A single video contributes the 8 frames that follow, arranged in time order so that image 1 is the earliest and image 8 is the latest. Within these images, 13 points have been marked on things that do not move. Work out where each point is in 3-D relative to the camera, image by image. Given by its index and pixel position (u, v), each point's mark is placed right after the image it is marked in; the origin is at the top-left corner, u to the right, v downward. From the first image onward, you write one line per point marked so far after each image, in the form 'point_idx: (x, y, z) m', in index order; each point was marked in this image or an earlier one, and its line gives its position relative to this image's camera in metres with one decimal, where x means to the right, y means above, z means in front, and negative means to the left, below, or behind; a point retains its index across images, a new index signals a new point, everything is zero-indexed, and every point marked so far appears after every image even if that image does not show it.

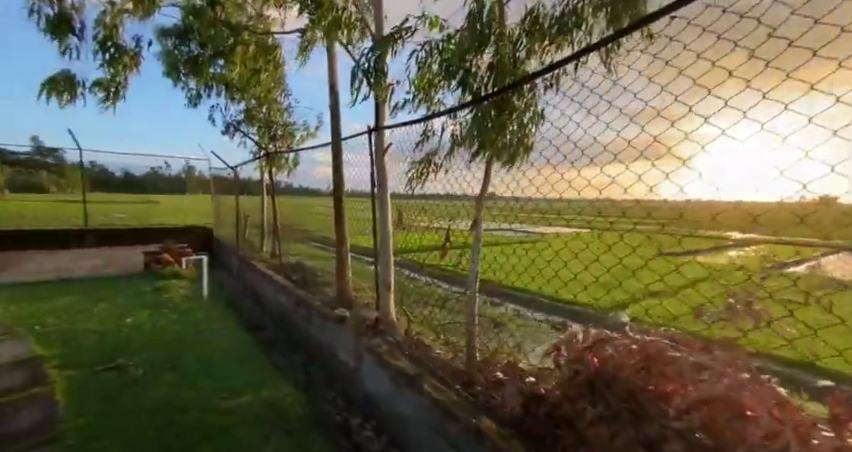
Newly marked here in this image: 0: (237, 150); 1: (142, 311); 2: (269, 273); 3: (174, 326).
0: (-4.2, +1.7, +7.4) m
1: (-3.0, -0.9, +3.5) m
2: (-2.5, -0.7, +5.2) m
3: (-2.5, -1.0, +3.2) m
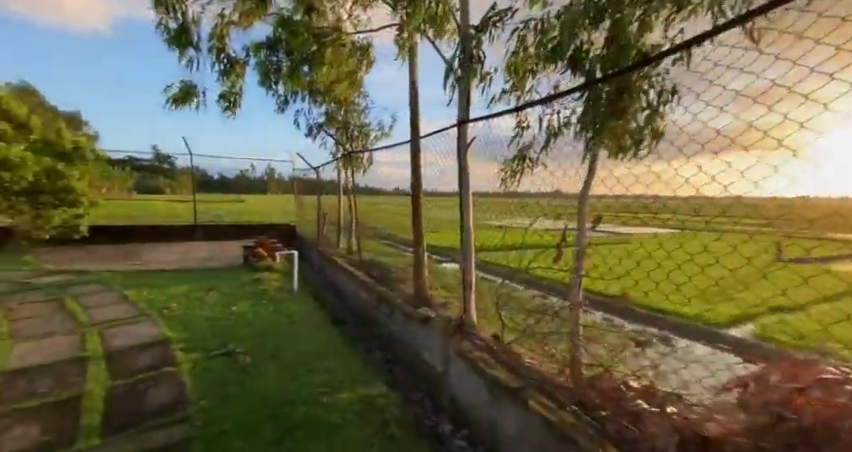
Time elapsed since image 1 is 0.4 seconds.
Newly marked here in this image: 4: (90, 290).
0: (-2.6, +1.8, +7.9) m
1: (-2.1, -0.9, +3.8) m
2: (-1.3, -0.7, +5.4) m
3: (-1.6, -0.9, +3.4) m
4: (-4.2, -0.8, +4.1) m
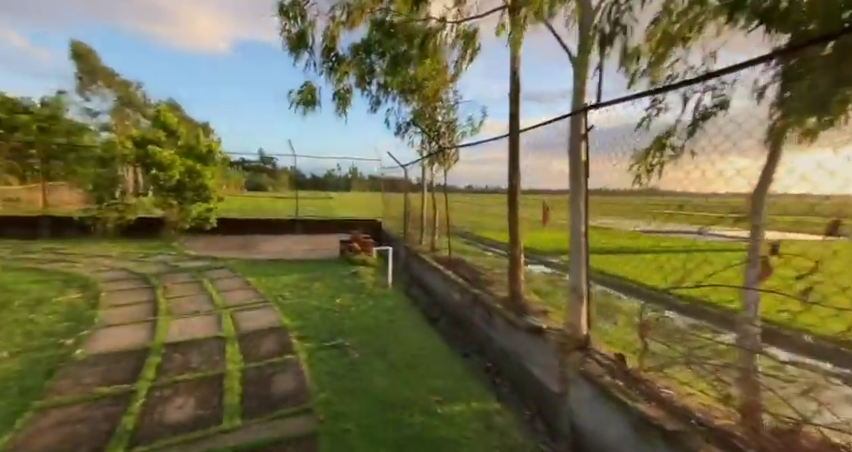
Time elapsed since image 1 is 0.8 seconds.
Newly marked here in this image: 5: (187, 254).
0: (-0.5, +1.8, +8.0) m
1: (-1.0, -0.8, +4.0) m
2: (+0.2, -0.6, +5.4) m
3: (-0.6, -0.9, +3.5) m
4: (-2.9, -0.7, +4.7) m
5: (-4.4, -0.5, +6.0) m
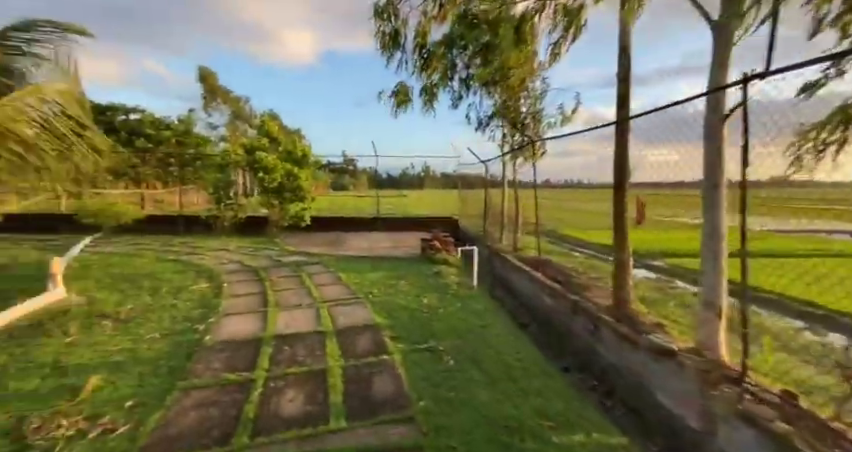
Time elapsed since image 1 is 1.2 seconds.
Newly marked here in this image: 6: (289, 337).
0: (+1.4, +1.9, +7.7) m
1: (+0.1, -0.8, +4.0) m
2: (+1.5, -0.6, +5.0) m
3: (+0.4, -0.9, +3.4) m
4: (-1.7, -0.7, +5.1) m
5: (-2.8, -0.5, +6.6) m
6: (-1.2, -0.9, +2.8) m
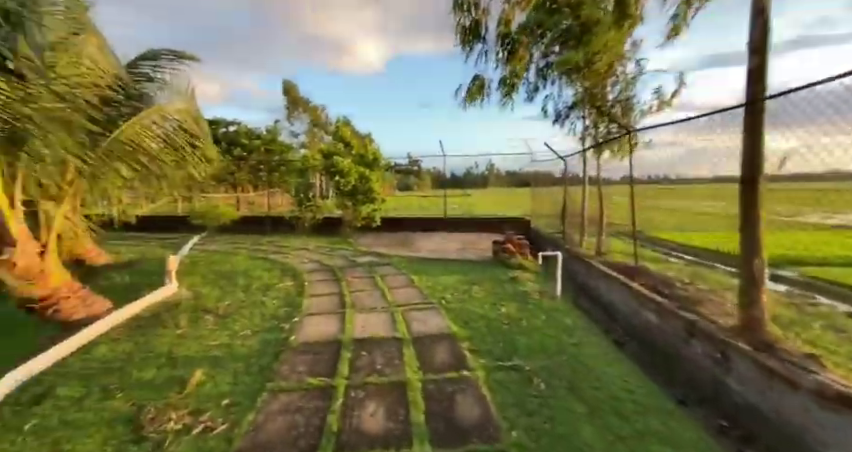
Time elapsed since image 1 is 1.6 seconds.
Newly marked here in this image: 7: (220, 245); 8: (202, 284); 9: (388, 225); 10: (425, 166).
0: (+3.0, +1.9, +7.1) m
1: (+0.9, -0.8, +3.7) m
2: (+2.5, -0.7, +4.4) m
3: (+1.1, -0.9, +3.0) m
4: (-0.6, -0.7, +5.1) m
5: (-1.4, -0.5, +6.8) m
6: (-0.5, -1.0, +2.8) m
7: (-4.7, -0.4, +7.5) m
8: (-3.0, -0.8, +4.4) m
9: (-1.2, 0.0, +10.4) m
10: (-0.3, +2.1, +11.2) m
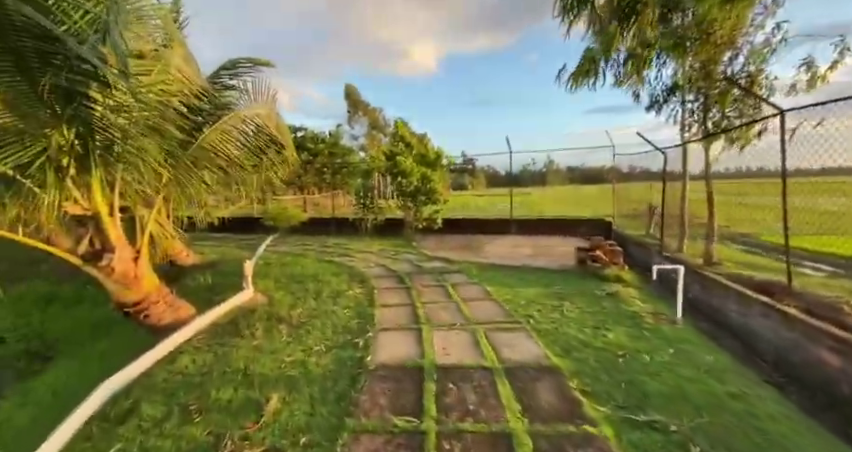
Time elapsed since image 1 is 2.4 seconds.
0: (+4.3, +1.8, +6.1) m
1: (+1.7, -0.9, +3.0) m
2: (+3.5, -0.7, +3.5) m
3: (+1.8, -1.0, +2.4) m
4: (+0.5, -0.8, +4.7) m
5: (0.0, -0.5, +6.5) m
6: (+0.2, -1.0, +2.4) m
7: (-3.2, -0.5, +7.7) m
8: (-2.0, -0.8, +4.4) m
9: (+0.7, 0.0, +10.1) m
10: (+1.7, +2.0, +10.7) m
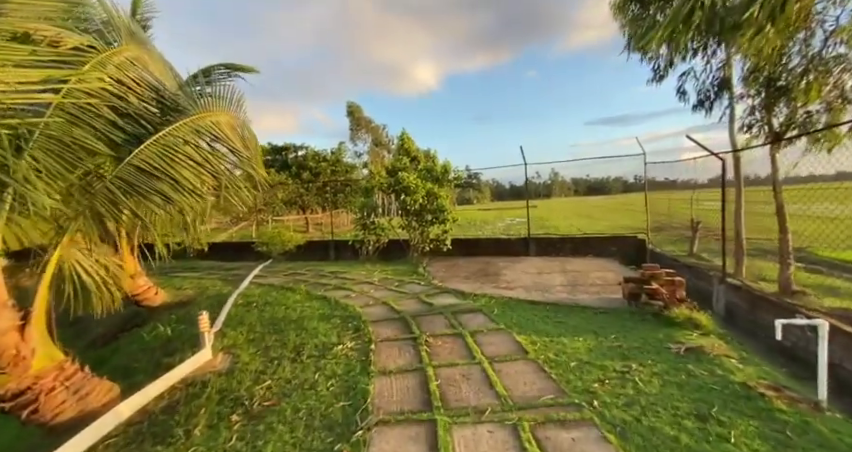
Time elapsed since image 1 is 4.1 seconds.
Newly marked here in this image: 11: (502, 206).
0: (+4.4, +1.5, +5.1) m
1: (+1.8, -1.1, +2.0) m
2: (+3.6, -0.9, +2.5) m
3: (+1.9, -1.2, +1.4) m
4: (+0.6, -1.1, +3.7) m
5: (+0.2, -1.0, +5.6) m
6: (+0.3, -1.3, +1.4) m
7: (-3.0, -1.0, +6.8) m
8: (-1.9, -1.2, +3.5) m
9: (+0.9, -0.6, +9.1) m
10: (+1.9, +1.4, +9.8) m
11: (+2.4, +0.7, +10.5) m
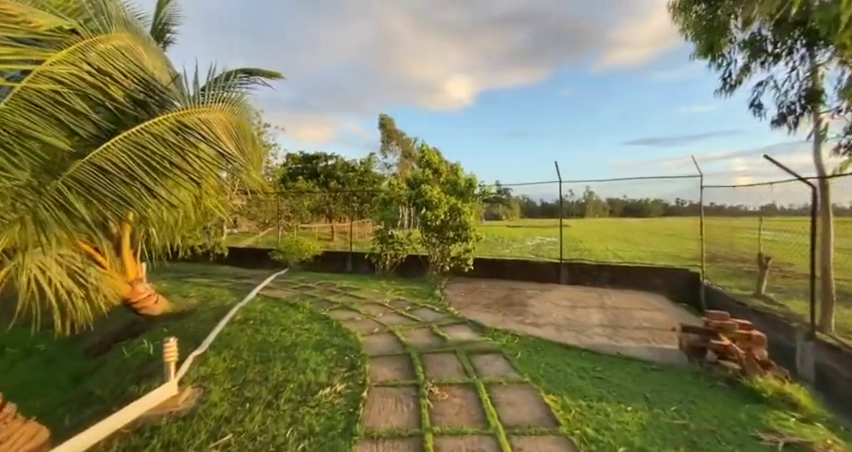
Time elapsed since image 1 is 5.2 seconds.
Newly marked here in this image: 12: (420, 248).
0: (+4.7, +1.0, +4.3) m
1: (+1.8, -1.4, +1.3) m
2: (+3.5, -1.3, +1.6) m
3: (+1.8, -1.4, +0.6) m
4: (+0.7, -1.4, +3.0) m
5: (+0.4, -1.3, +4.9) m
6: (+0.2, -1.4, +0.8) m
7: (-2.7, -1.2, +6.4) m
8: (-1.9, -1.3, +3.0) m
9: (+1.4, -1.1, +8.4) m
10: (+2.6, +0.9, +9.1) m
11: (+3.1, 0.0, +9.7) m
12: (-0.1, -0.6, +8.3) m
